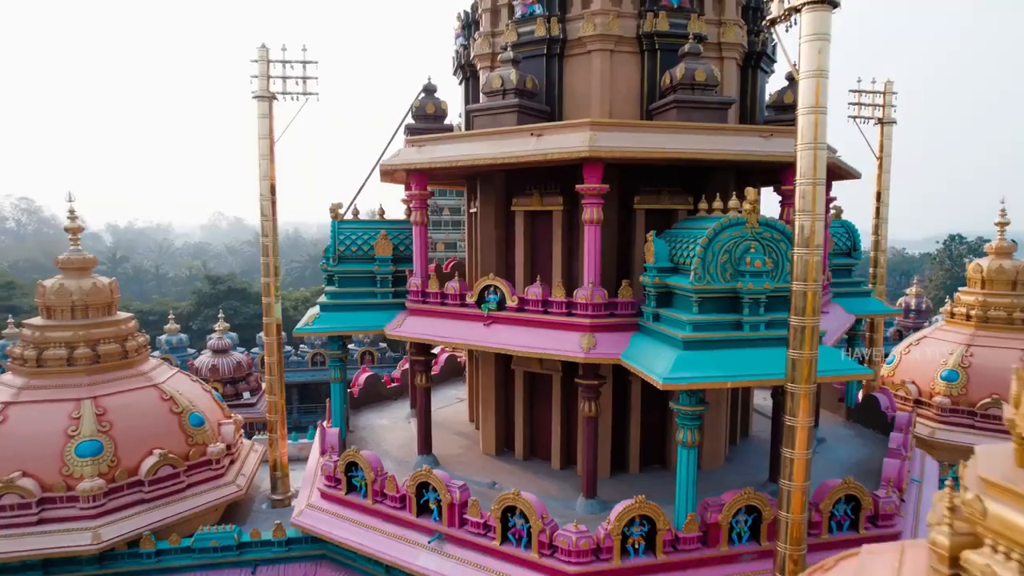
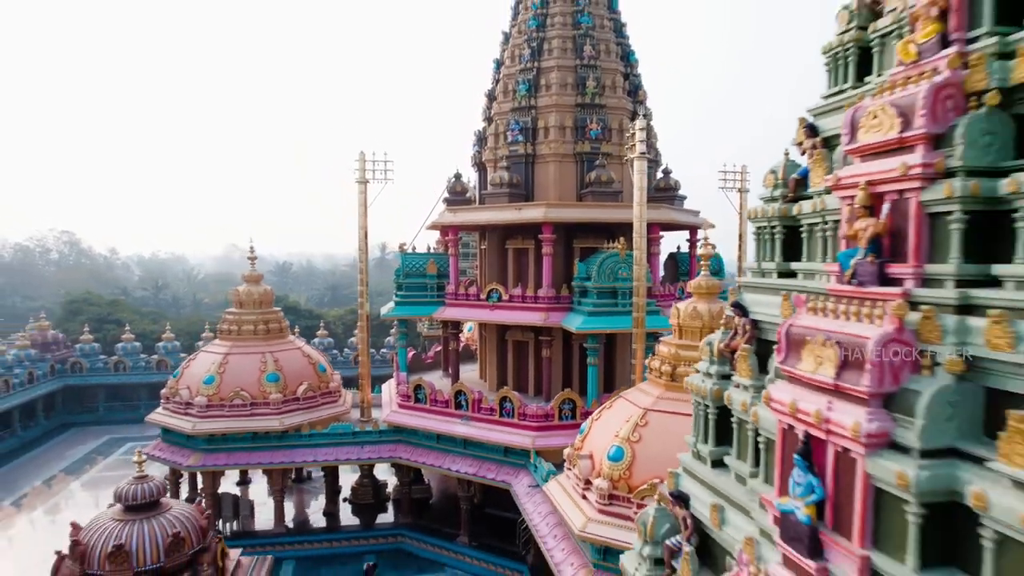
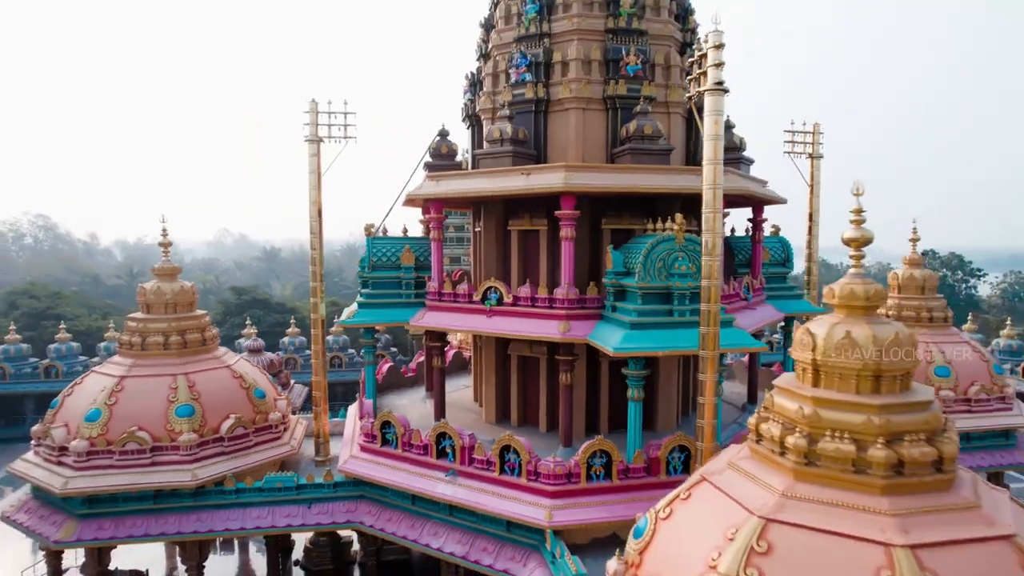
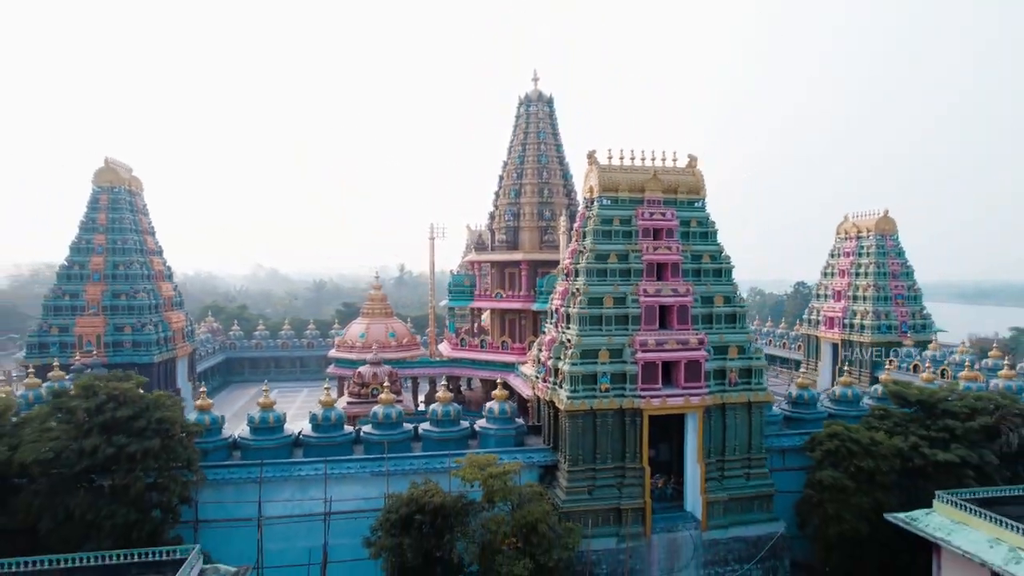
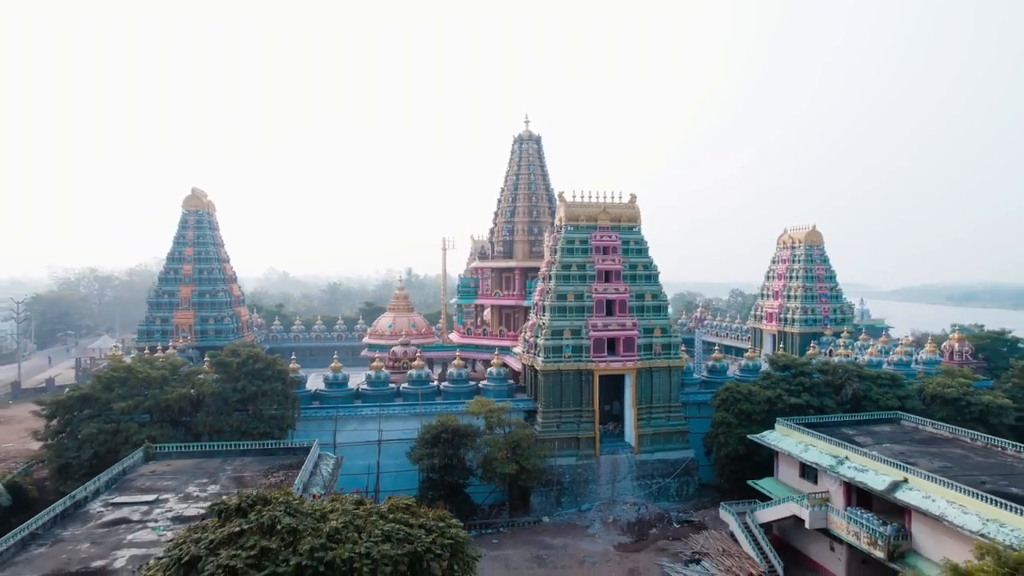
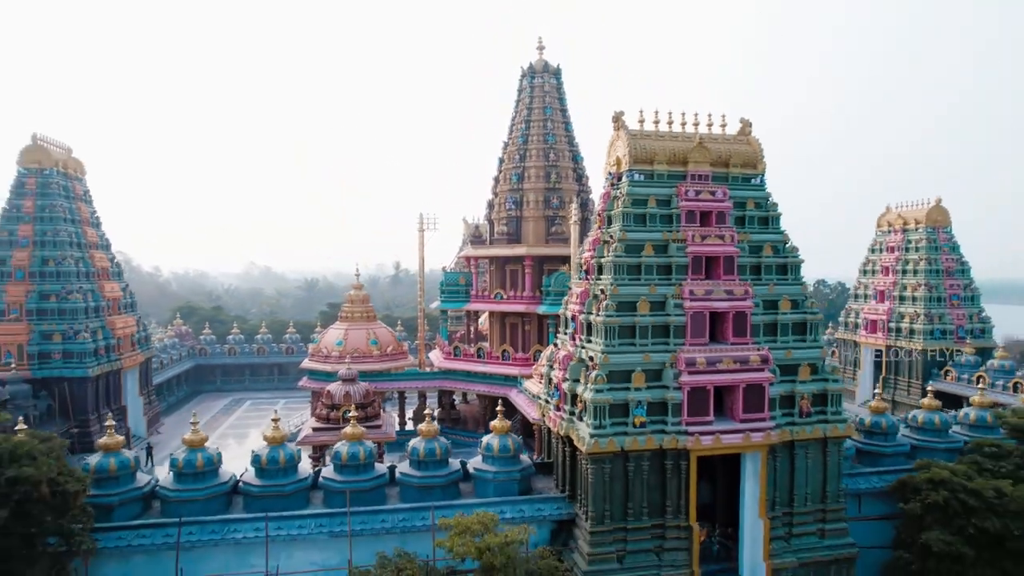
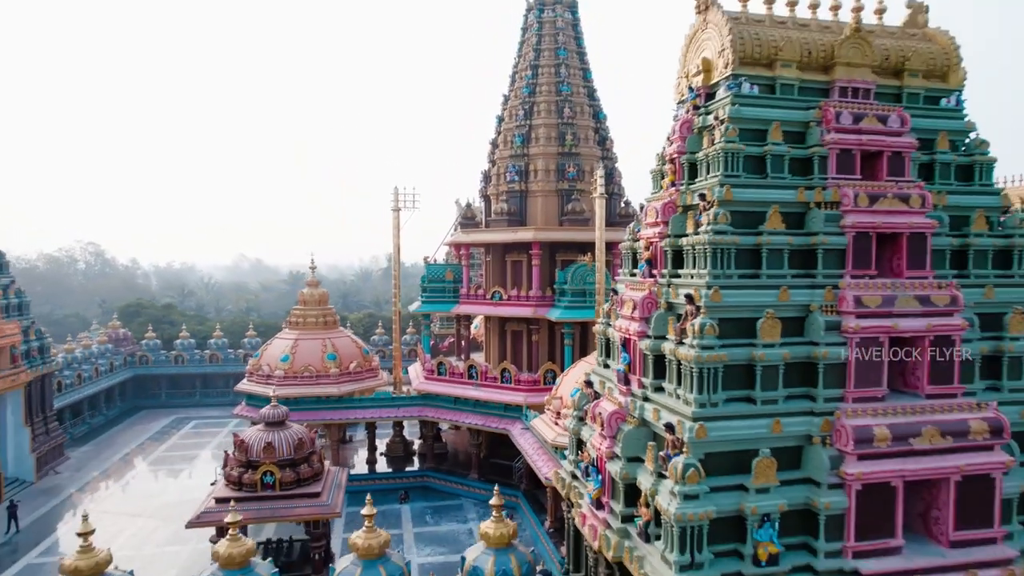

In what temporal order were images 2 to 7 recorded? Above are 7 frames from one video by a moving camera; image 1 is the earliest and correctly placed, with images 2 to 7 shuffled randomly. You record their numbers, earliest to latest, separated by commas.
3, 2, 7, 6, 4, 5
